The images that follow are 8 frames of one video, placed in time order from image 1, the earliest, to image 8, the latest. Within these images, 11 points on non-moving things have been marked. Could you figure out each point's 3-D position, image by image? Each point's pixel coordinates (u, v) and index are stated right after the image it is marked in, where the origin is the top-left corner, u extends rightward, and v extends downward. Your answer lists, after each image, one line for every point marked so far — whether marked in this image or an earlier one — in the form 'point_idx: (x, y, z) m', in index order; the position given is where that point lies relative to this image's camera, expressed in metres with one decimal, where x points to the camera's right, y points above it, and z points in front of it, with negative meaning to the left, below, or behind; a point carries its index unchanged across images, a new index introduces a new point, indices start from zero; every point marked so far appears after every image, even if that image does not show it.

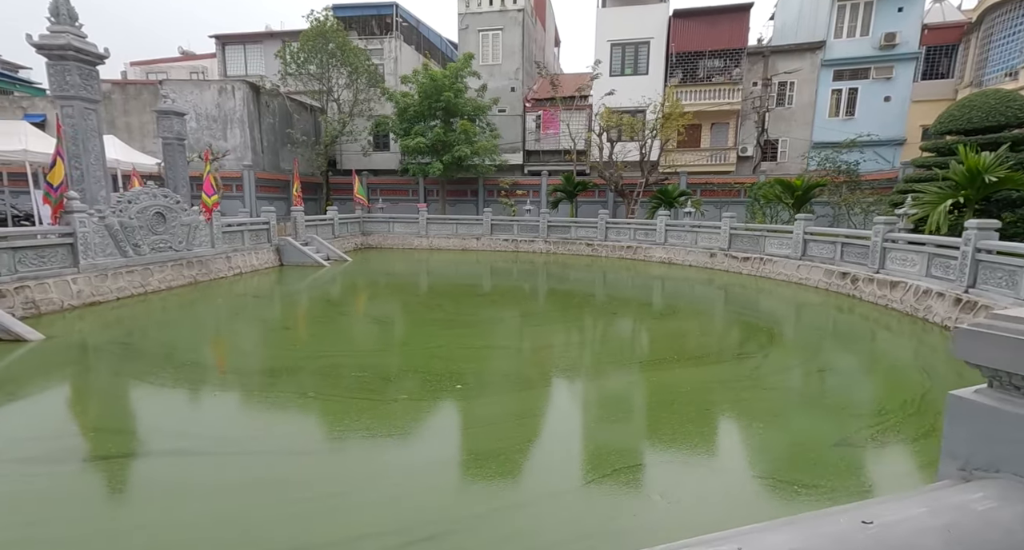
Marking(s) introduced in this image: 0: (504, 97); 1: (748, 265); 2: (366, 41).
0: (-0.3, +5.0, +14.7) m
1: (+4.4, +0.2, +9.8) m
2: (-4.0, +6.5, +14.3) m
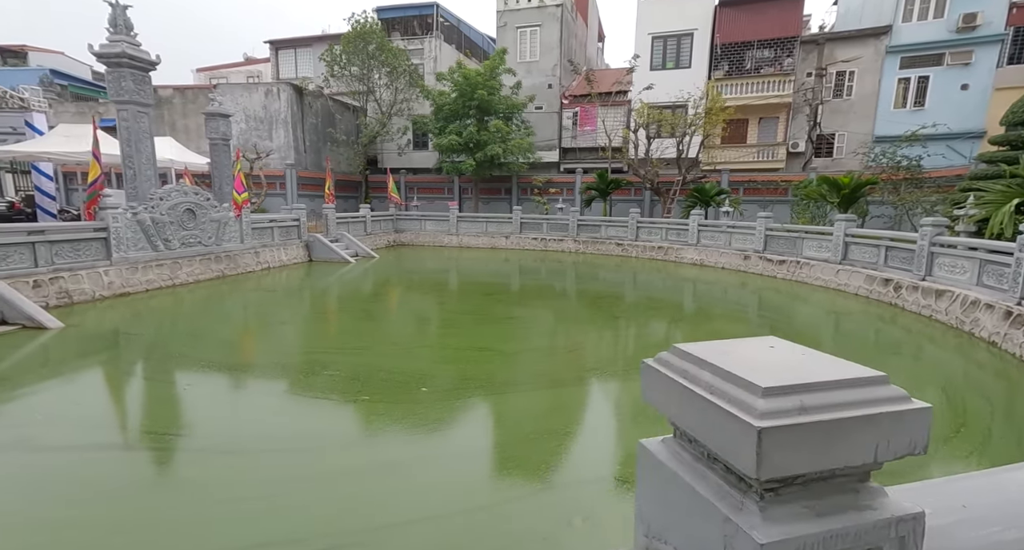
0: (+0.8, +5.1, +14.6) m
1: (+4.8, +0.1, +9.2) m
2: (-2.9, +6.6, +14.6) m
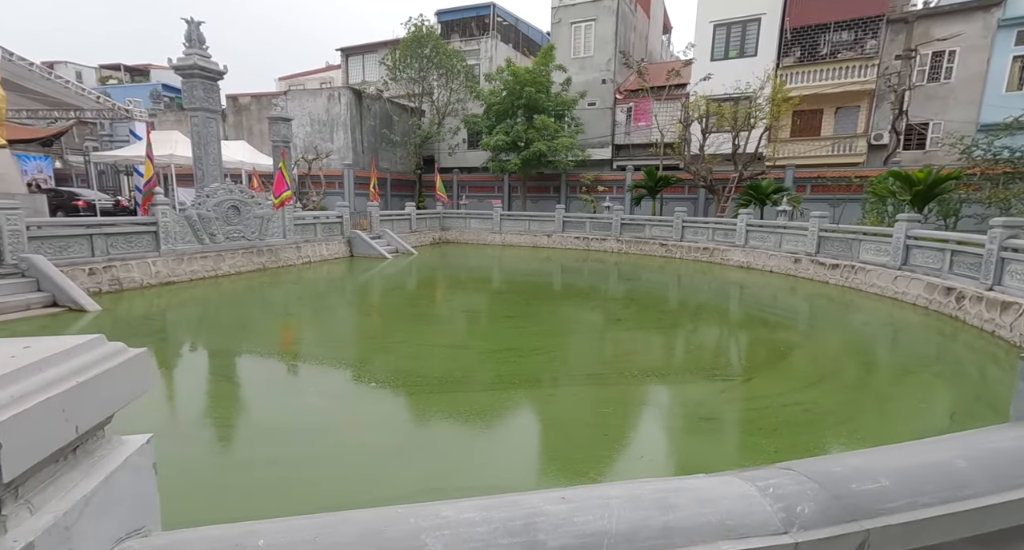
0: (+2.3, +5.1, +14.2) m
1: (+5.2, 0.0, +8.3) m
2: (-1.4, +6.7, +14.9) m
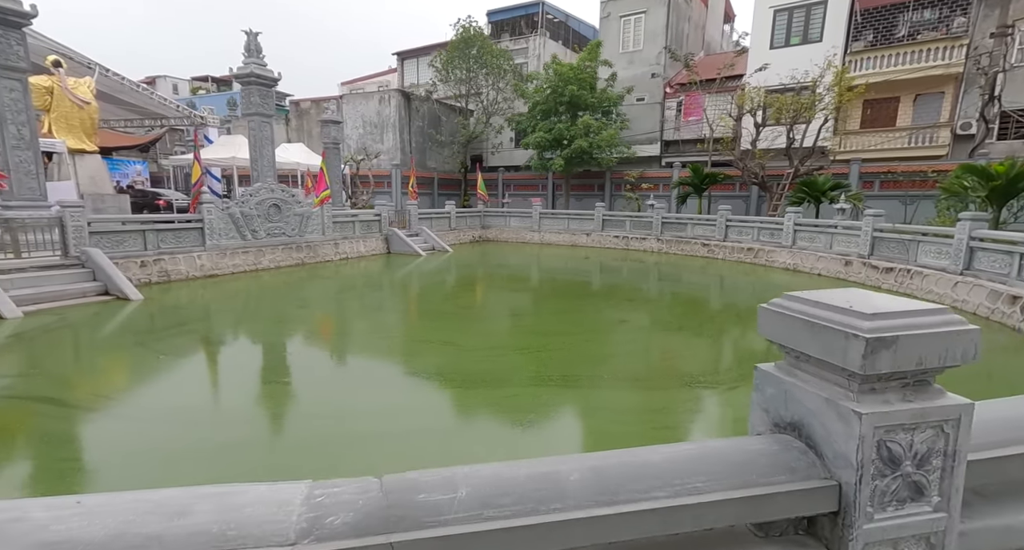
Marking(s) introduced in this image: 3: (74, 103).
0: (+3.5, +5.1, +13.8) m
1: (+5.5, 0.0, +7.5) m
2: (0.0, +6.7, +14.9) m
3: (-8.1, +3.2, +9.7) m
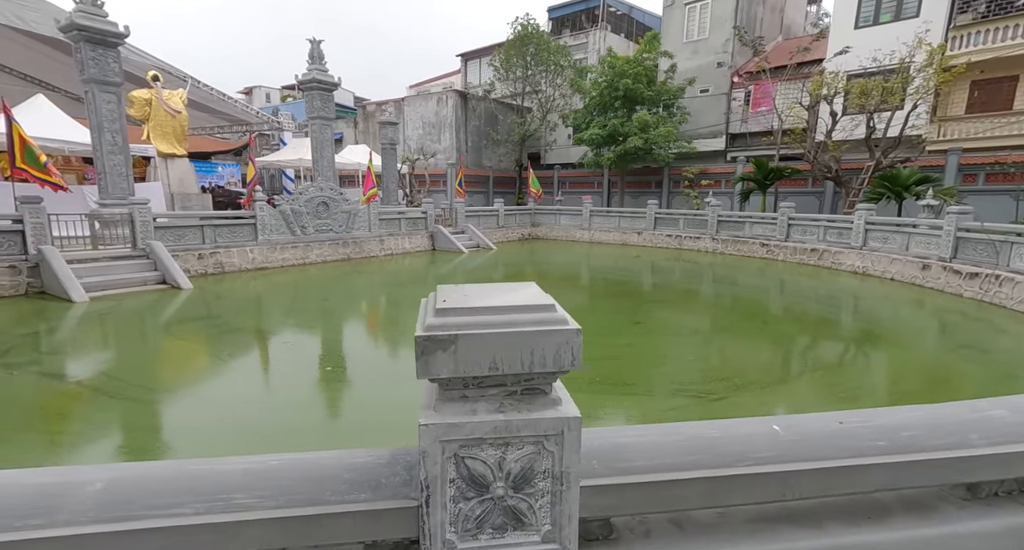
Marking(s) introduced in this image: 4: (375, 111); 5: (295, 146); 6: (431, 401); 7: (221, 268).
0: (+4.9, +5.0, +13.0) m
1: (+5.8, -0.1, +6.5) m
2: (+1.7, +6.8, +14.7) m
3: (-7.2, +3.4, +10.8) m
4: (-4.1, +4.8, +14.9) m
5: (-5.8, +3.4, +13.8) m
6: (-0.1, -0.2, +0.7) m
7: (-4.5, +0.1, +7.9) m
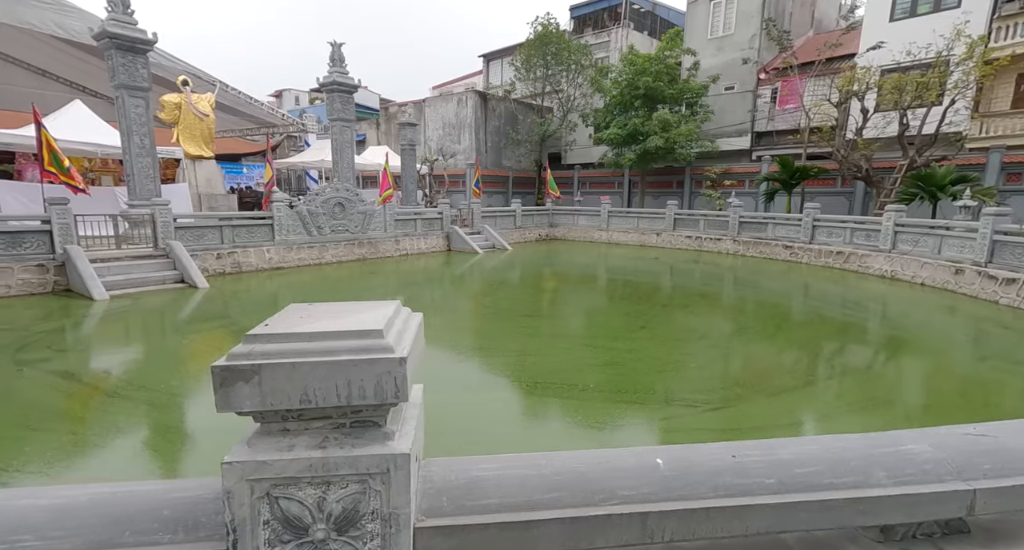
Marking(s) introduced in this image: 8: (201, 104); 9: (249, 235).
0: (+5.4, +5.0, +12.6) m
1: (+5.9, -0.2, +6.1) m
2: (+2.3, +6.7, +14.5) m
3: (-6.8, +3.4, +11.1) m
4: (-3.5, +4.8, +15.0) m
5: (-5.2, +3.5, +14.0) m
6: (-0.3, -0.2, +0.7) m
7: (-4.3, +0.1, +8.1) m
8: (-6.7, +3.7, +11.1) m
9: (-4.2, +0.6, +8.3) m
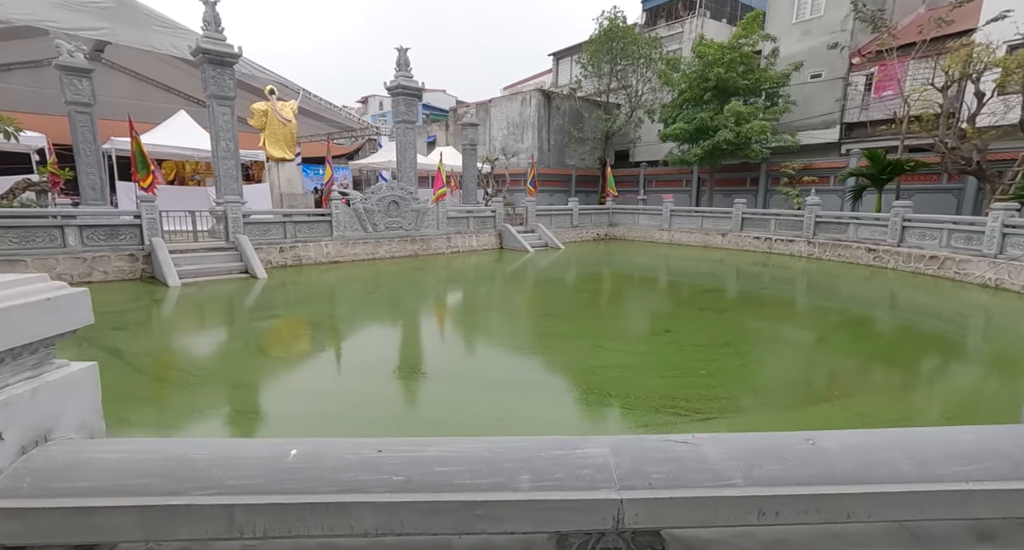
0: (+6.9, +4.8, +11.5) m
1: (+6.1, -0.3, +5.0) m
2: (+4.2, +6.7, +13.8) m
3: (-5.5, +3.6, +12.1) m
4: (-1.5, +4.9, +15.4) m
5: (-3.4, +3.6, +14.7) m
6: (-1.0, -0.2, +0.7) m
7: (-3.6, +0.2, +8.7) m
8: (-5.4, +3.8, +12.1) m
9: (-3.5, +0.8, +8.8) m
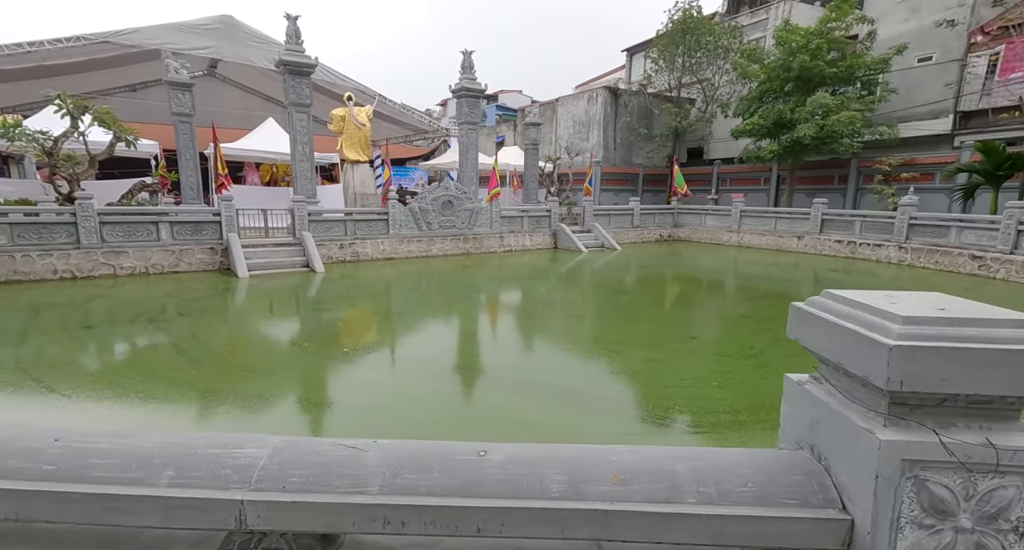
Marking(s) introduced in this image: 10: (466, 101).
0: (+8.2, +4.6, +10.1) m
1: (+6.2, -0.4, +3.8) m
2: (+6.0, +6.5, +12.9) m
3: (-3.9, +3.7, +12.8) m
4: (+0.6, +4.9, +15.4) m
5: (-1.5, +3.6, +15.0) m
6: (-1.5, -0.1, +0.8) m
7: (-2.7, +0.3, +9.1) m
8: (-3.8, +3.9, +12.8) m
9: (-2.6, +0.8, +9.2) m
10: (-1.0, +4.0, +11.9) m
